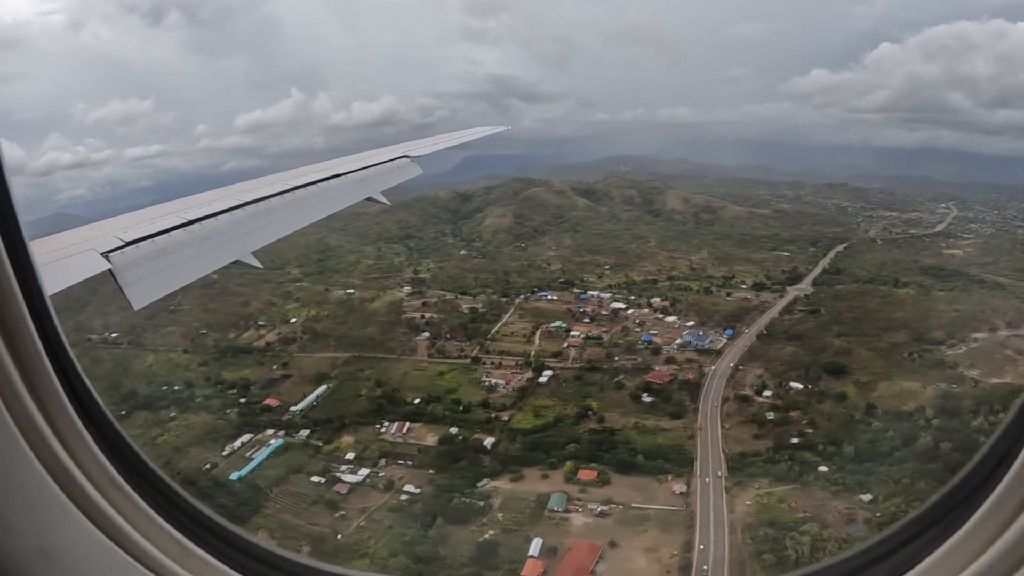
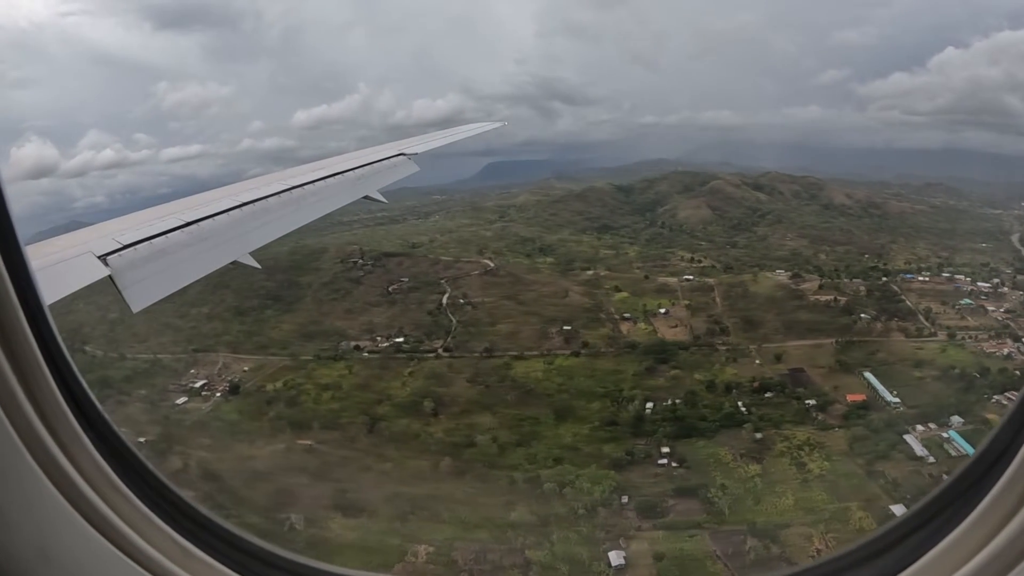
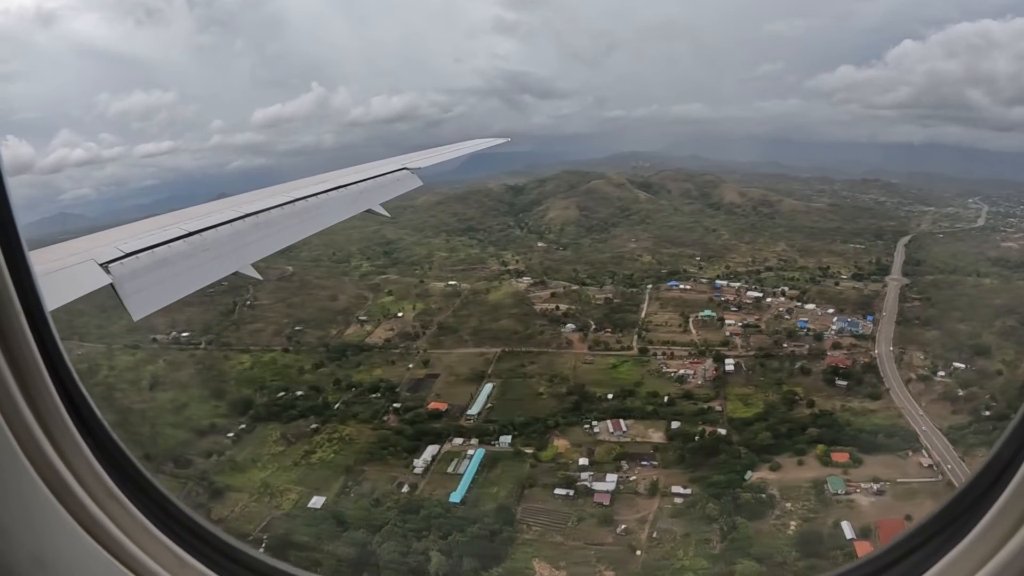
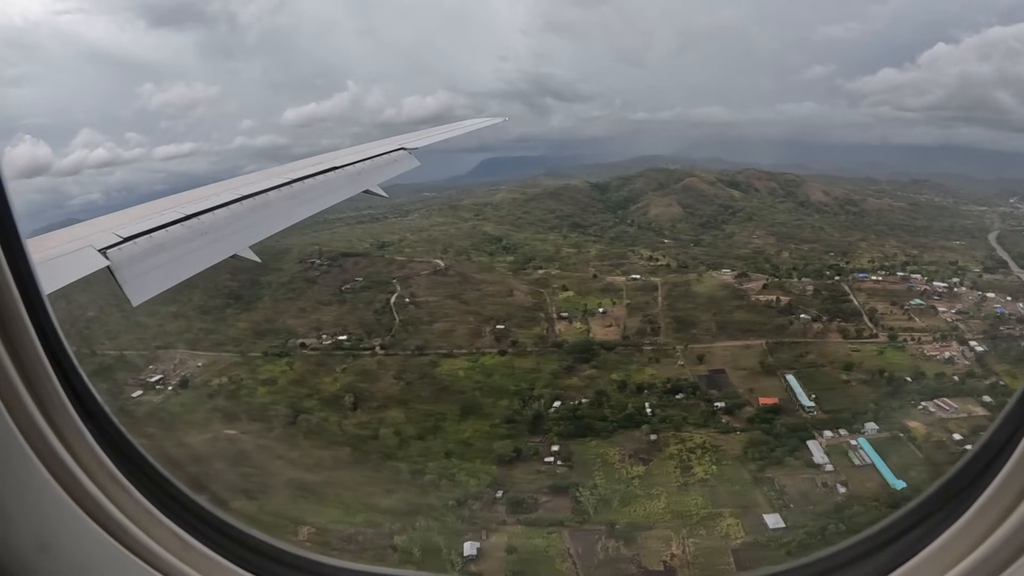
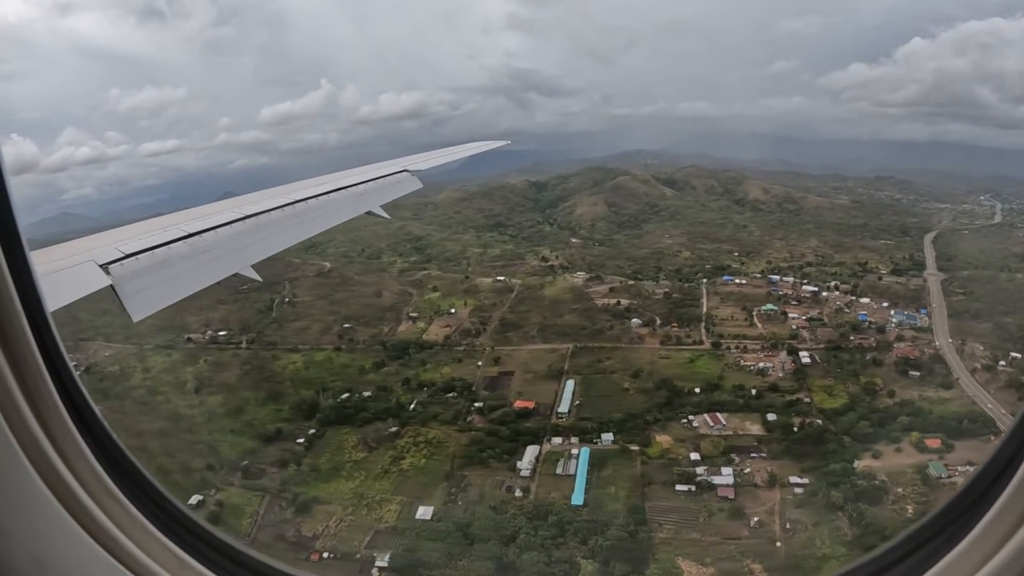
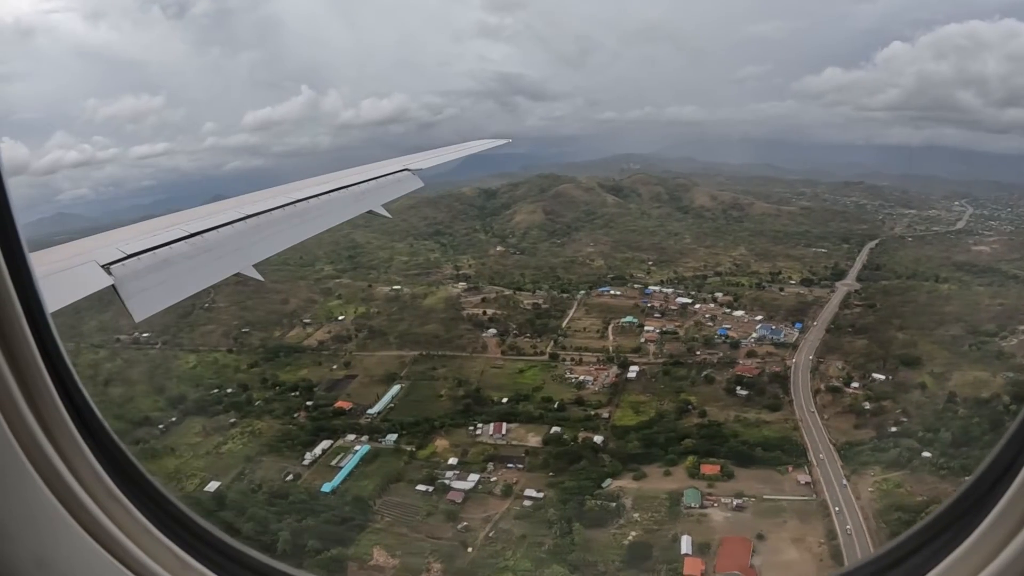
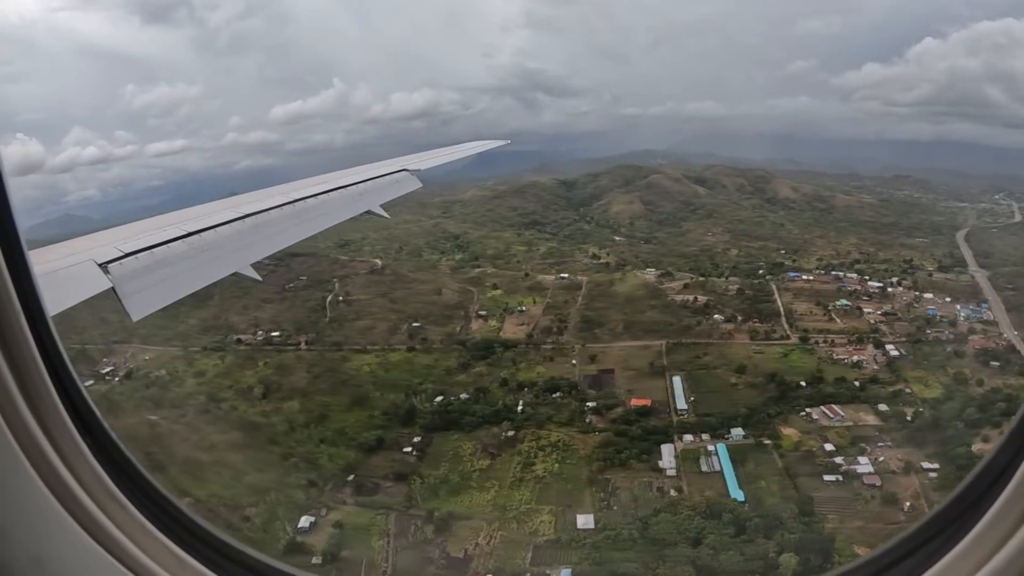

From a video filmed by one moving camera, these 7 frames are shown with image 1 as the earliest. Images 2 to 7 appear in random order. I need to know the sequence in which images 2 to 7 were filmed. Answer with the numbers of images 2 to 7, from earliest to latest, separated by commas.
6, 3, 5, 7, 4, 2
